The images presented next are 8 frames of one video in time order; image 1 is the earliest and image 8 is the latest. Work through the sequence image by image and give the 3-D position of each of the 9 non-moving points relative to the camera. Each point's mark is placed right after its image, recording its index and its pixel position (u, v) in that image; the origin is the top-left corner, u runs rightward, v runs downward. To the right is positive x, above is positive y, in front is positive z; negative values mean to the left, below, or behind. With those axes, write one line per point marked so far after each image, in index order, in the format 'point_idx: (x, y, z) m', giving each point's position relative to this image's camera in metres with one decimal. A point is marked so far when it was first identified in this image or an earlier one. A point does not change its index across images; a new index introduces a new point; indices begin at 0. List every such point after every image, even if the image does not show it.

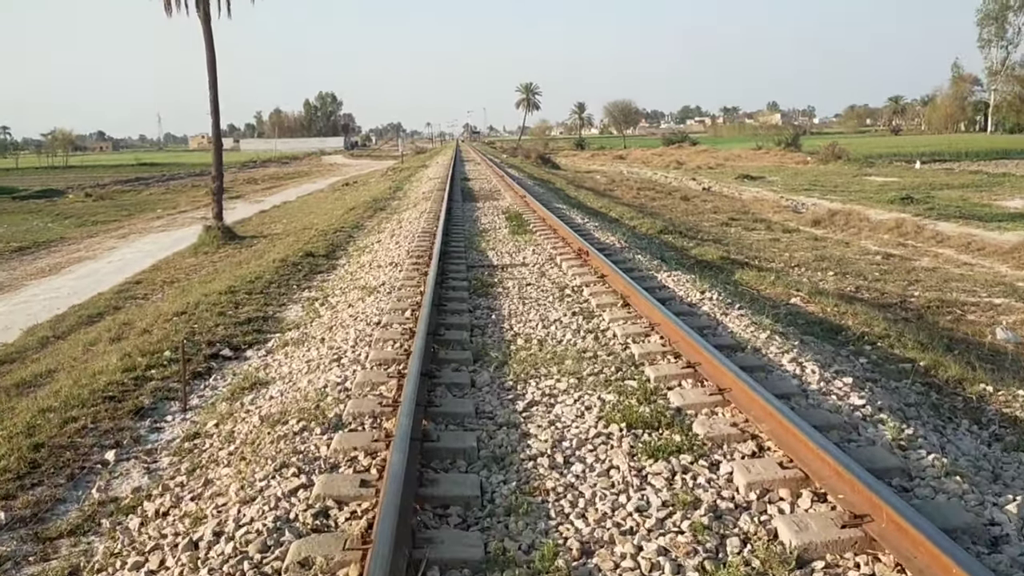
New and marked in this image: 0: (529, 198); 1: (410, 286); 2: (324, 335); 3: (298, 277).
0: (+0.4, +2.1, +19.5) m
1: (-1.0, 0.0, +7.9) m
2: (-1.5, -0.4, +6.7) m
3: (-2.7, +0.1, +10.4) m
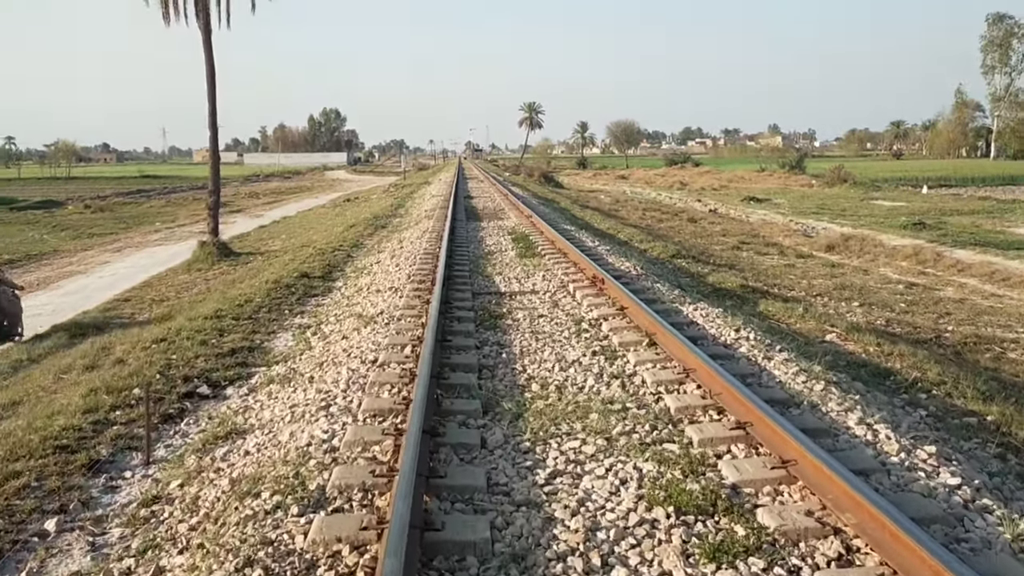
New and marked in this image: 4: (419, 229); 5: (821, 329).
0: (+0.5, +1.6, +18.8) m
1: (-0.9, -0.2, +7.2) m
2: (-1.4, -0.6, +5.9) m
3: (-2.6, -0.2, +9.7) m
4: (-1.8, +1.1, +18.0) m
5: (+3.1, -0.4, +8.3) m
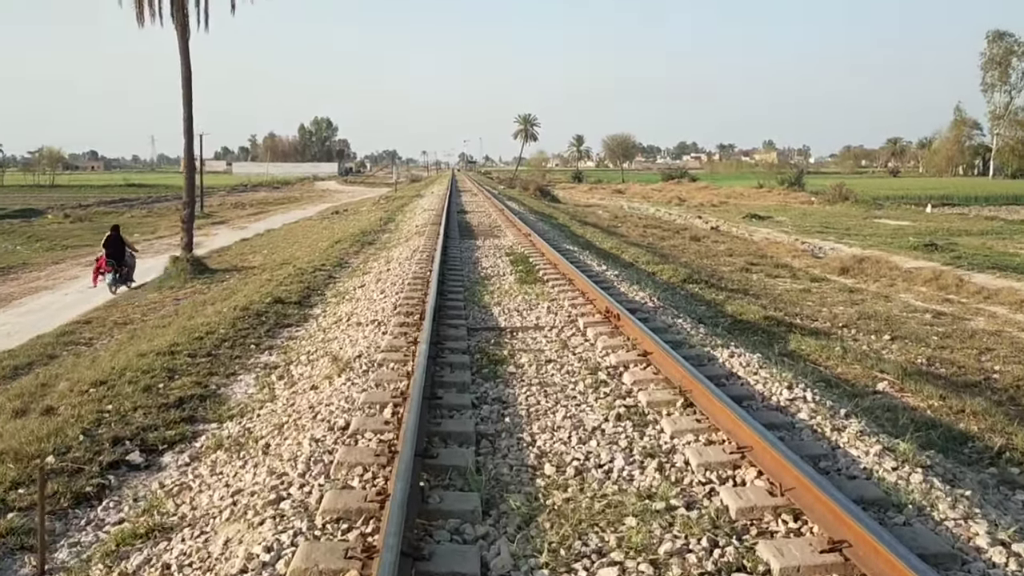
0: (+0.5, +1.1, +17.7) m
1: (-0.9, -0.5, +6.1) m
2: (-1.4, -0.9, +4.8) m
3: (-2.6, -0.5, +8.5) m
4: (-1.8, +0.7, +16.9) m
5: (+3.1, -0.8, +7.2) m
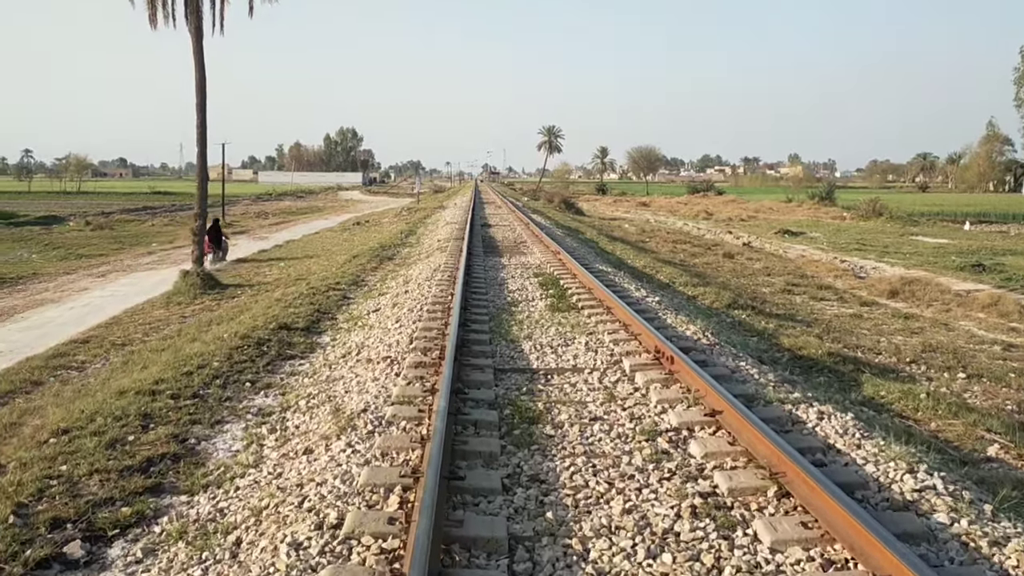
0: (+1.0, +0.7, +16.6) m
1: (-0.6, -0.8, +5.0) m
2: (-1.2, -1.1, +3.7) m
3: (-2.3, -0.7, +7.5) m
4: (-1.3, +0.3, +15.9) m
5: (+3.3, -1.1, +6.0) m
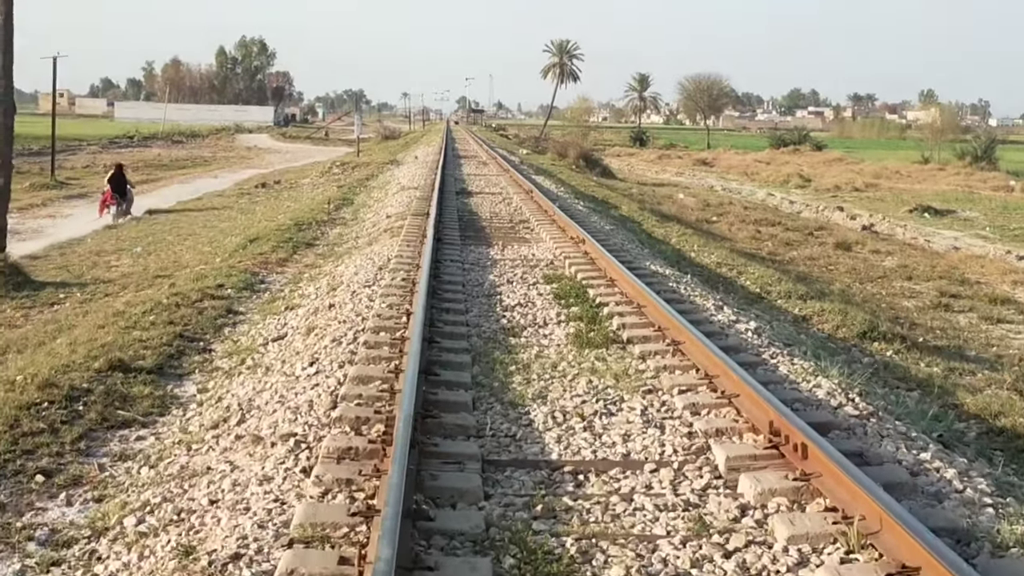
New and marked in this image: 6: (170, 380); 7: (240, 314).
0: (+0.9, +0.5, +10.0) m
1: (-0.5, -1.5, -1.6) m
2: (-1.1, -1.9, -2.8) m
3: (-2.2, -1.3, +0.9) m
4: (-1.4, +0.1, +9.2) m
5: (+3.4, -1.8, -0.5) m
6: (-3.0, -0.8, +7.3) m
7: (-3.0, -0.3, +9.2) m
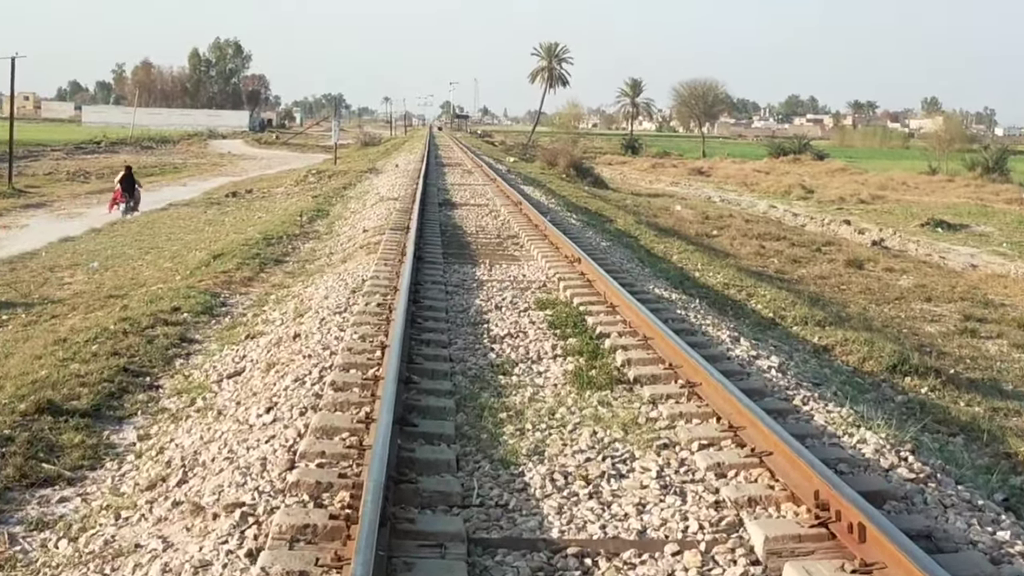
0: (+0.8, +0.3, +9.2) m
1: (-0.3, -1.7, -2.4) m
2: (-0.8, -2.1, -3.7) m
3: (-2.1, -1.5, 0.0) m
4: (-1.5, -0.1, +8.3) m
5: (+3.6, -2.0, -1.2) m
6: (-3.1, -1.0, +6.4) m
7: (-3.1, -0.5, +8.2) m
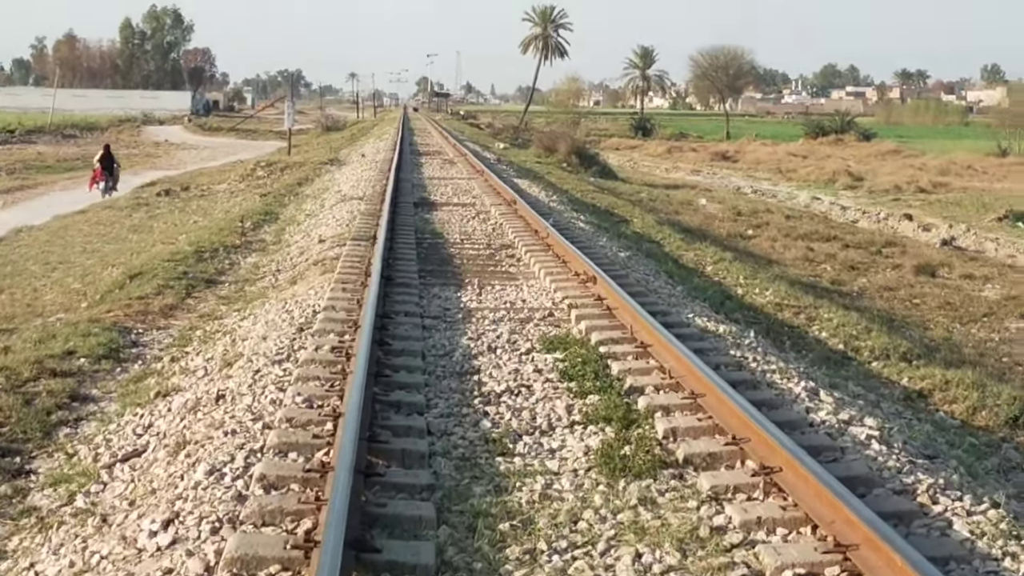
0: (+0.8, 0.0, +7.1) m
1: (-0.2, -2.3, -4.5) m
2: (-0.7, -2.7, -5.7) m
3: (-2.0, -2.0, -2.1) m
4: (-1.5, -0.4, +6.2) m
5: (+3.7, -2.5, -3.2) m
6: (-3.1, -1.4, +4.3) m
7: (-3.1, -0.8, +6.1) m
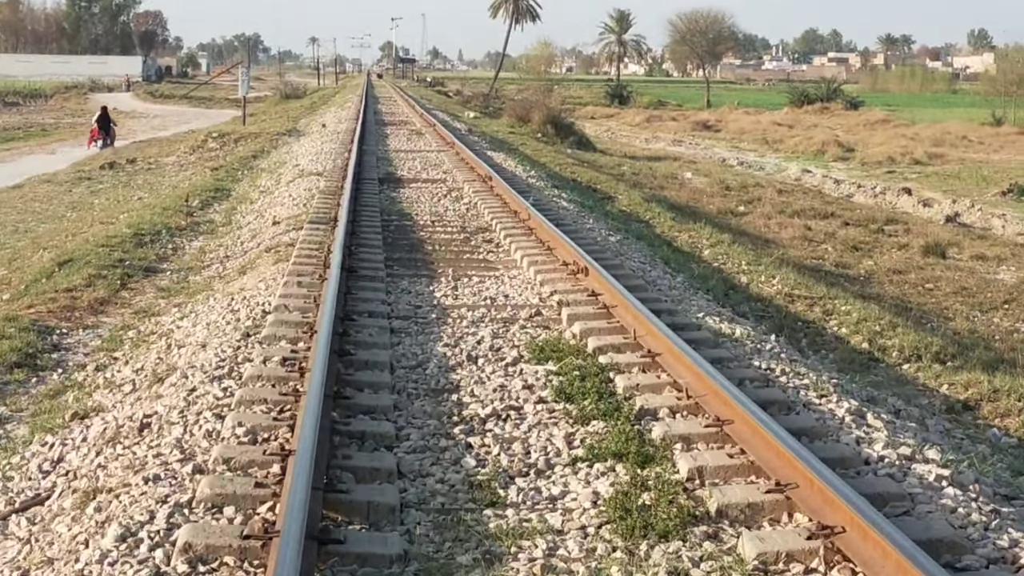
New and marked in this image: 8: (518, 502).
0: (+0.6, +0.1, +6.4) m
1: (+0.2, -2.6, -5.0) m
2: (-0.2, -3.1, -6.3) m
3: (-1.7, -2.3, -2.7) m
4: (-1.6, -0.3, +5.5) m
5: (+4.0, -2.7, -3.6) m
6: (-3.1, -1.5, +3.5) m
7: (-3.2, -0.8, +5.4) m
8: (0.0, -1.0, +4.1) m
